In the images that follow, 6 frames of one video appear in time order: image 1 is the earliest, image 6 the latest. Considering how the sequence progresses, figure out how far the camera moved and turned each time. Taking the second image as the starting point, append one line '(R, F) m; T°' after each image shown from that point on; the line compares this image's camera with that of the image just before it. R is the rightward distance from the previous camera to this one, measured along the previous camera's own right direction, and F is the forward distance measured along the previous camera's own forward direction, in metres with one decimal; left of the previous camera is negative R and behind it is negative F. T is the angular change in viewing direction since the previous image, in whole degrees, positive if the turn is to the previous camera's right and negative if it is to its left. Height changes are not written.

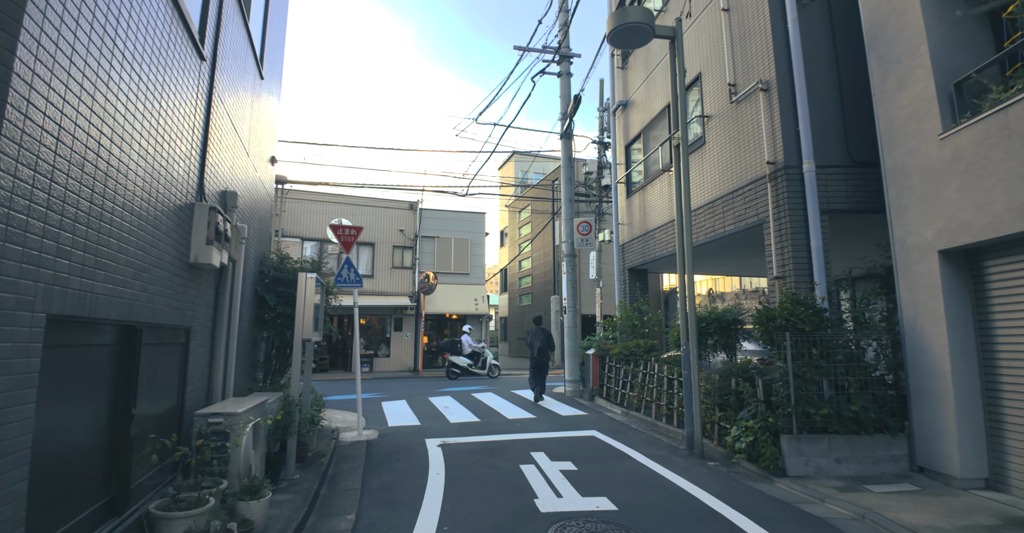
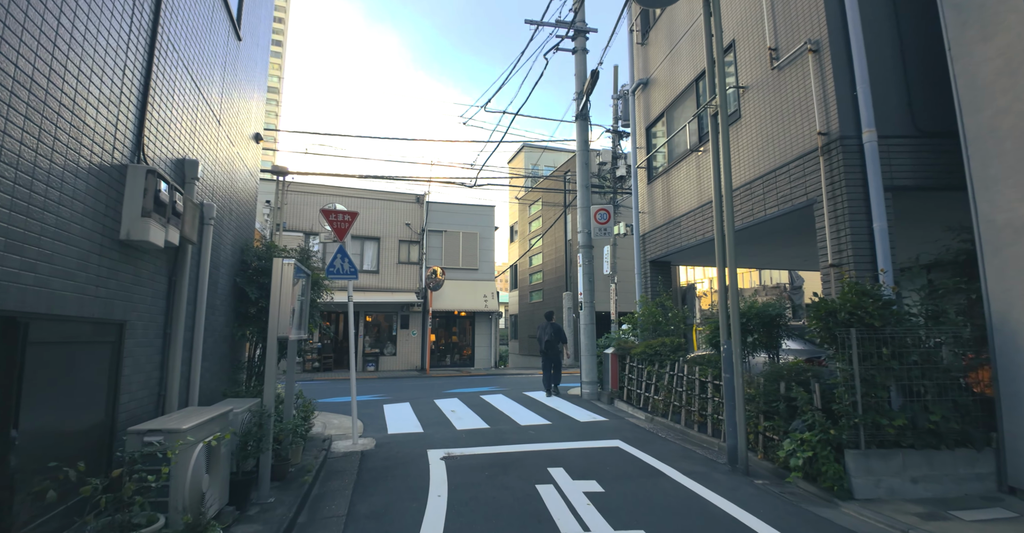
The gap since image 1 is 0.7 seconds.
(0.0, +1.0) m; -1°
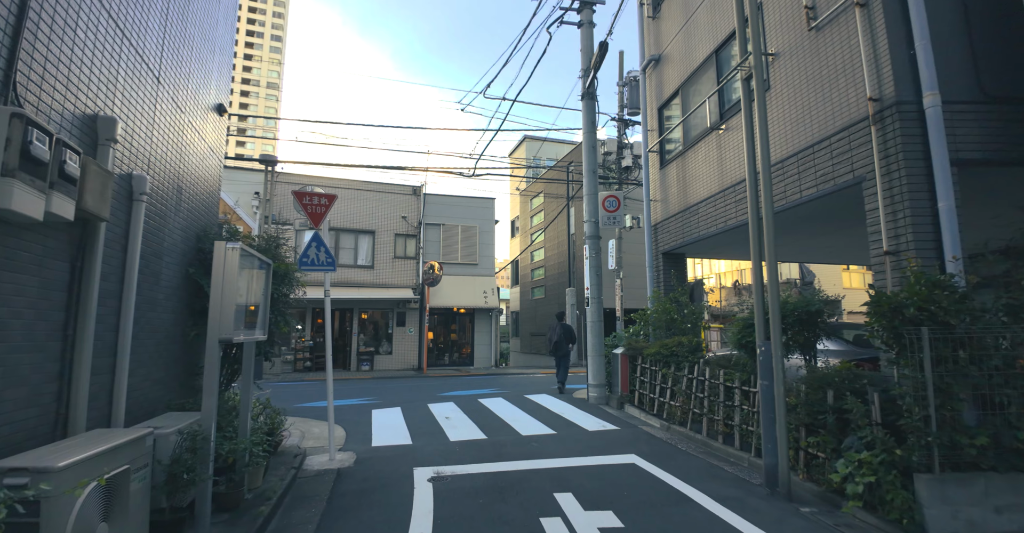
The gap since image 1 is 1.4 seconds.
(0.0, +1.0) m; 0°
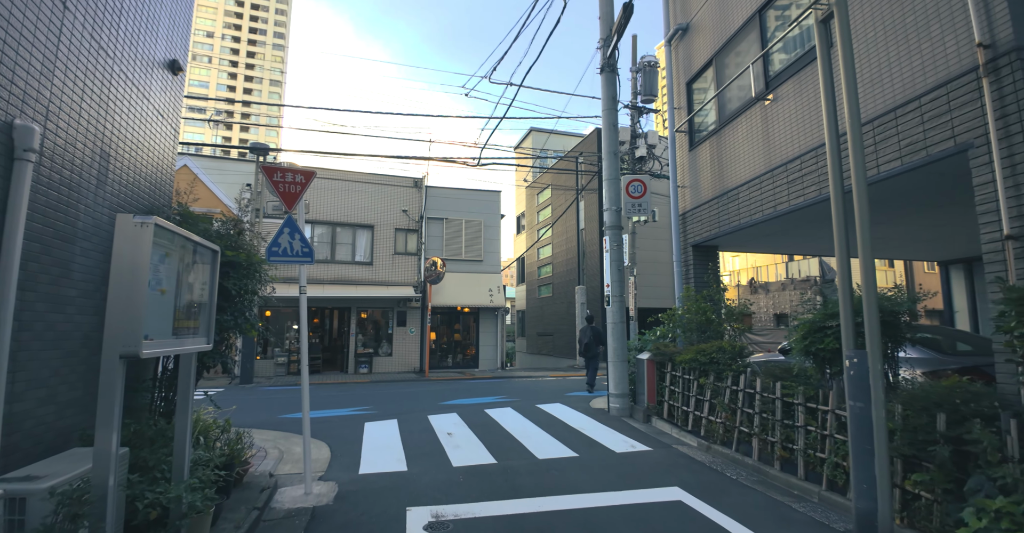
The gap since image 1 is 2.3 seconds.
(-0.1, +1.2) m; 0°
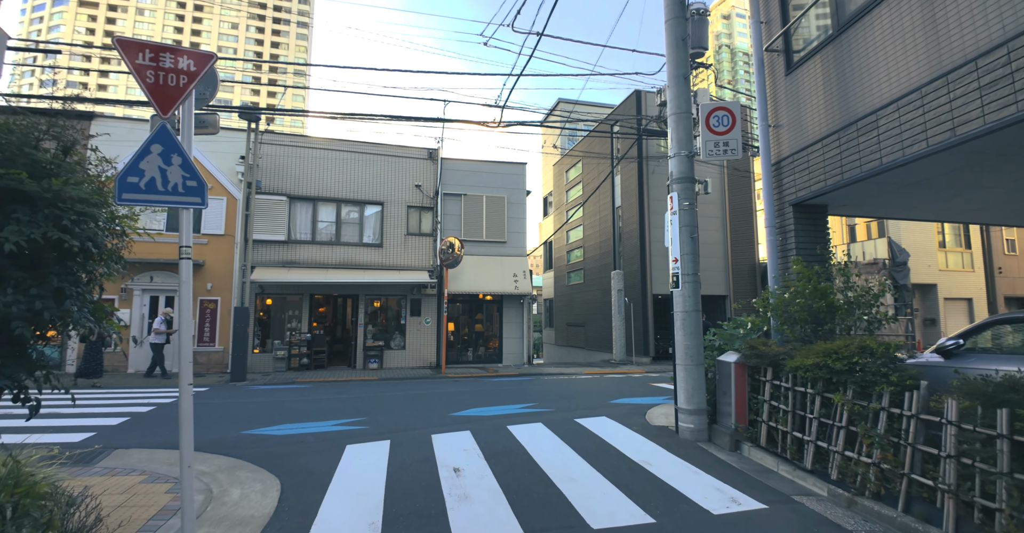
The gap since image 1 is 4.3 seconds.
(-0.1, +2.3) m; -3°
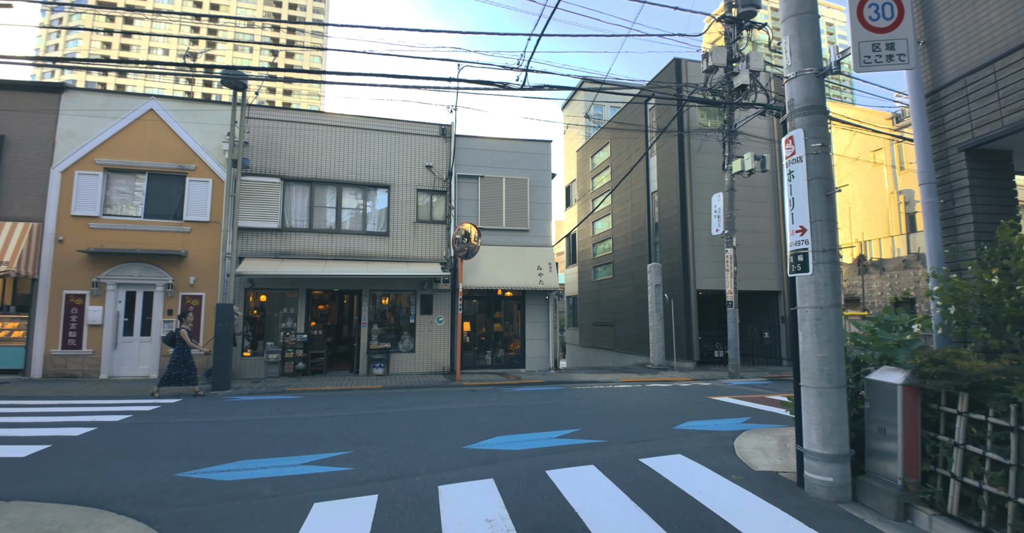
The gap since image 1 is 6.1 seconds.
(-0.2, +2.0) m; -2°
